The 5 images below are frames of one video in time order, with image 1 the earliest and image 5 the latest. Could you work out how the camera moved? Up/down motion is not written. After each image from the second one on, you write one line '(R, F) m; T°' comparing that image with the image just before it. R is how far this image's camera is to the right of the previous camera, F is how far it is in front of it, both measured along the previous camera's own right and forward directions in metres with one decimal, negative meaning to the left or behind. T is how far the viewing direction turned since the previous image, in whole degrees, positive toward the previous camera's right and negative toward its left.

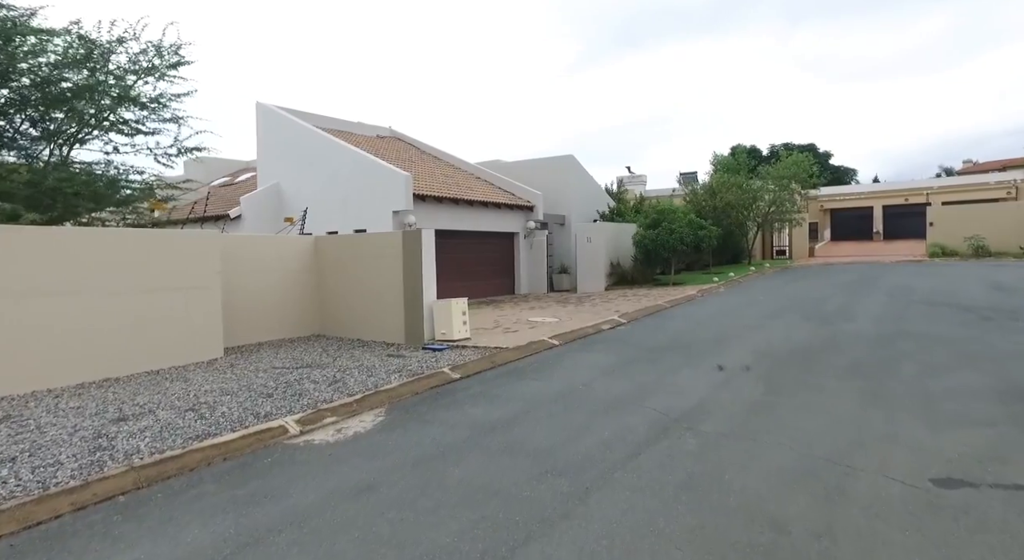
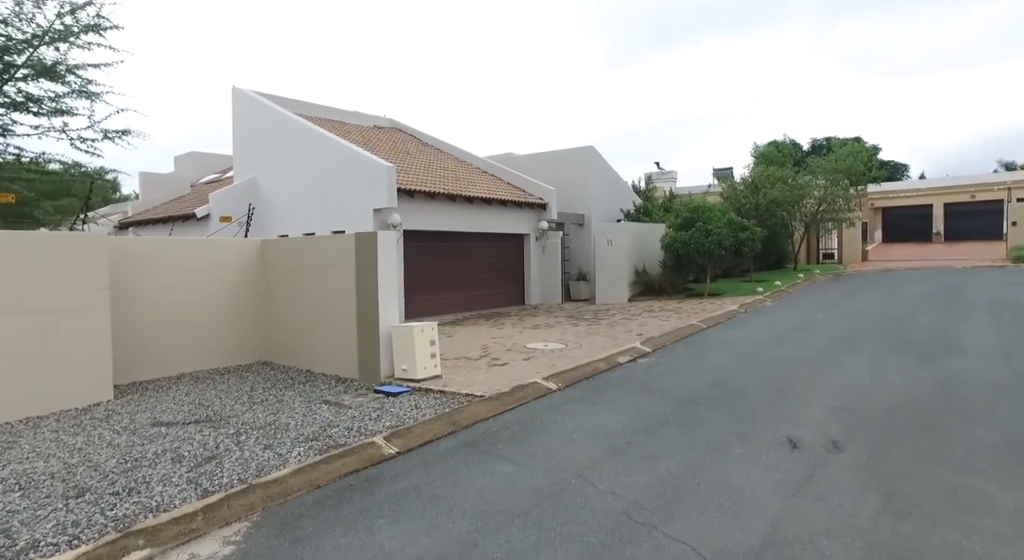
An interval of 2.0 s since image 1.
(+0.6, +2.7) m; -3°
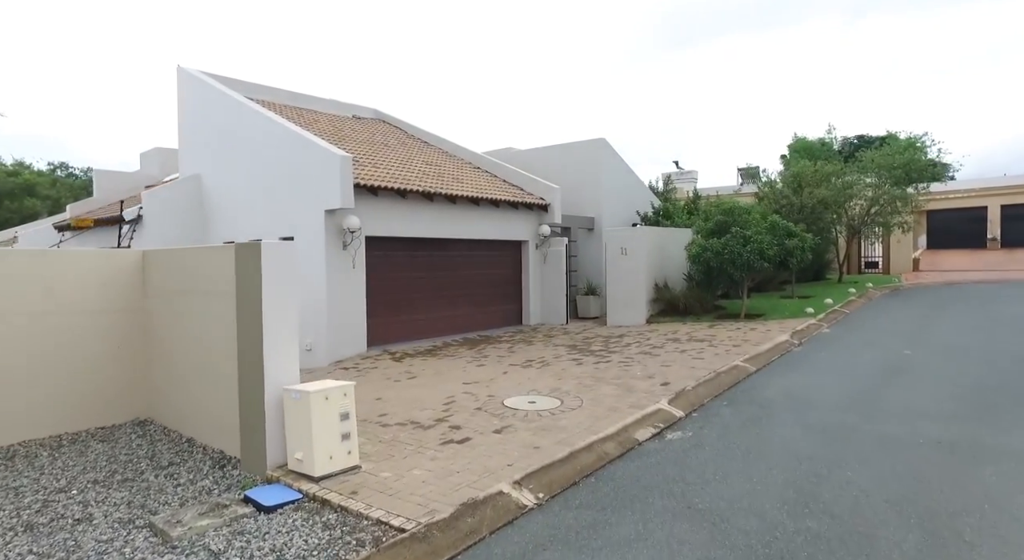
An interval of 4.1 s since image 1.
(+0.5, +3.0) m; -1°
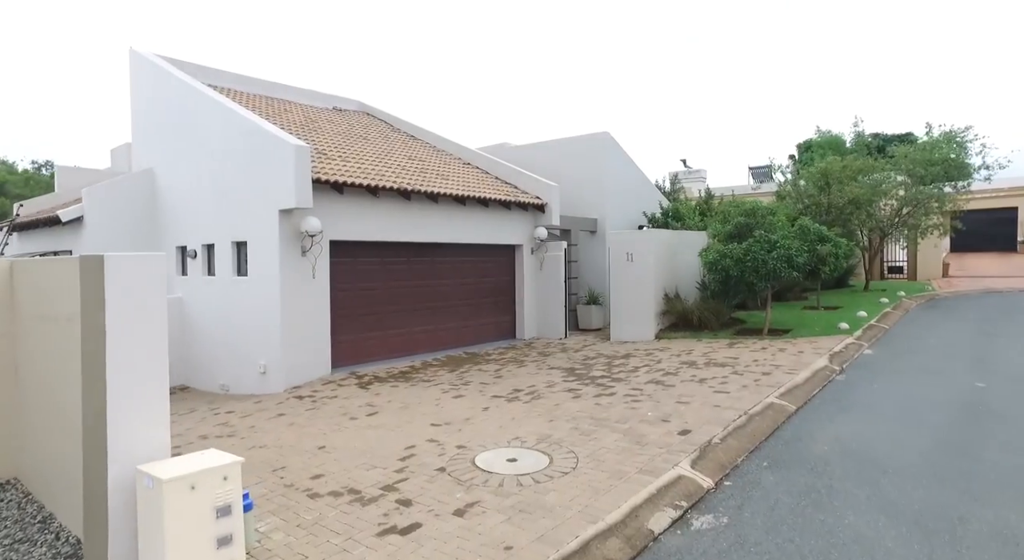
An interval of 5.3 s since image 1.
(+0.3, +1.7) m; 0°
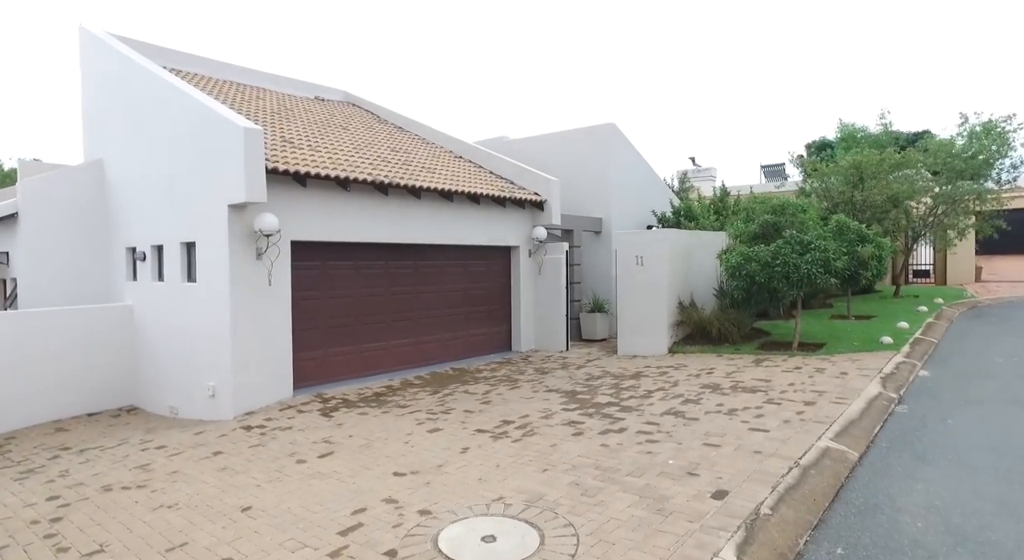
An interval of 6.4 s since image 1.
(+0.2, +1.5) m; 0°
